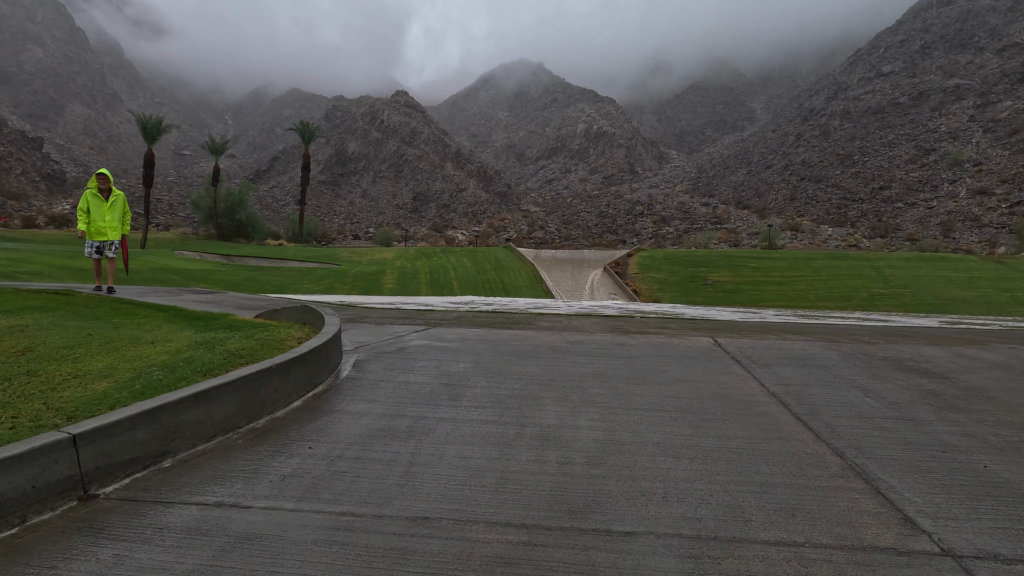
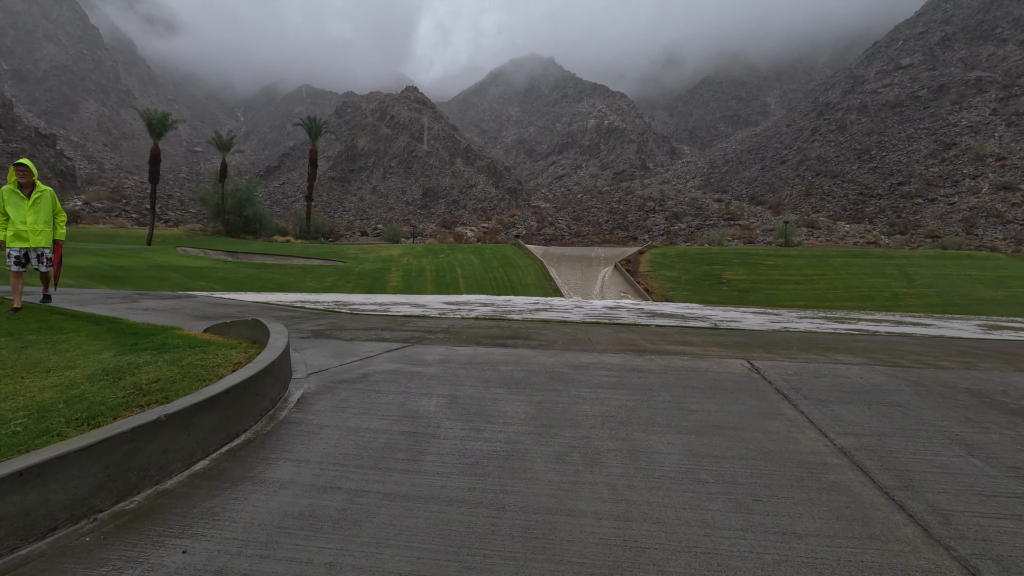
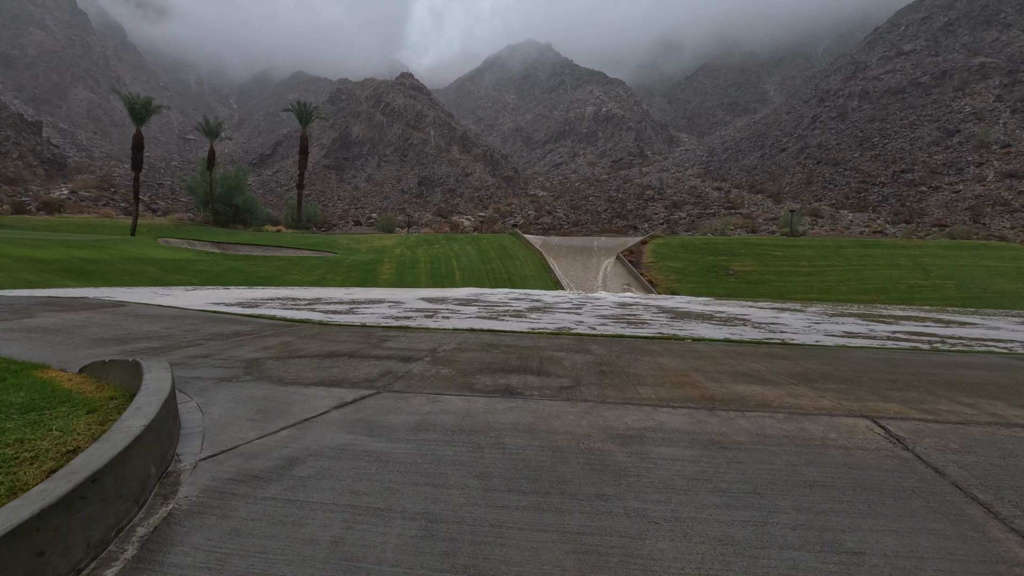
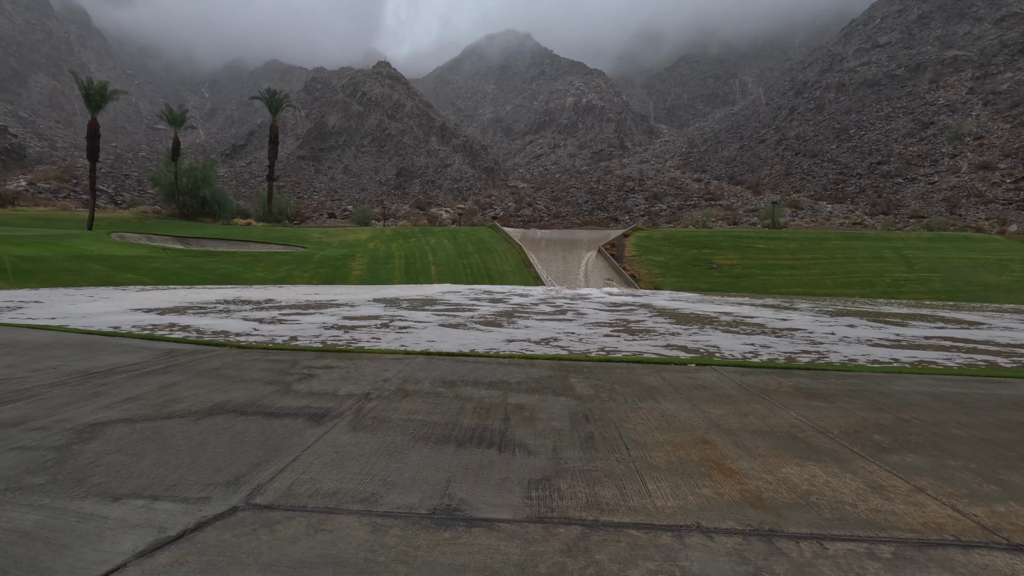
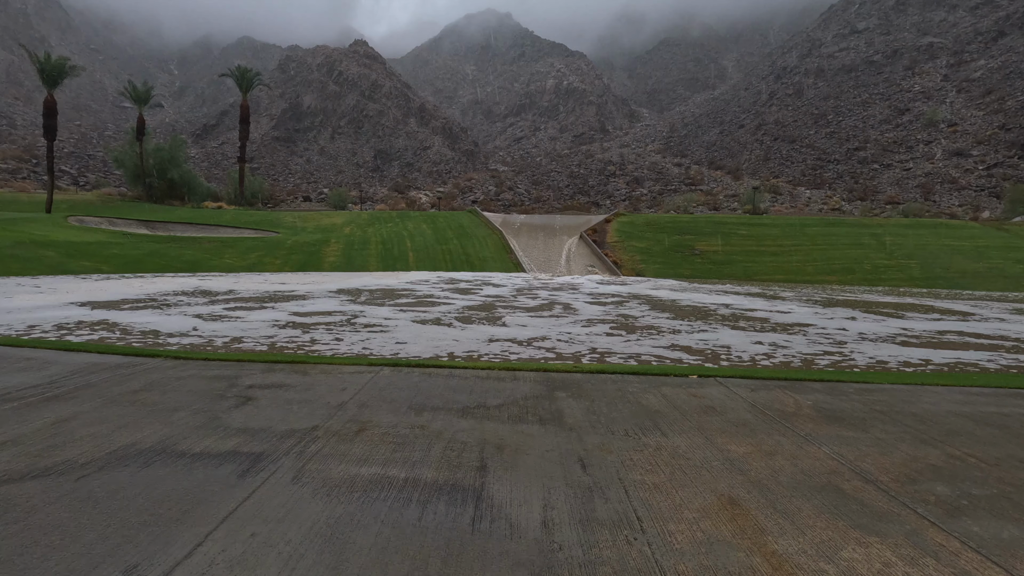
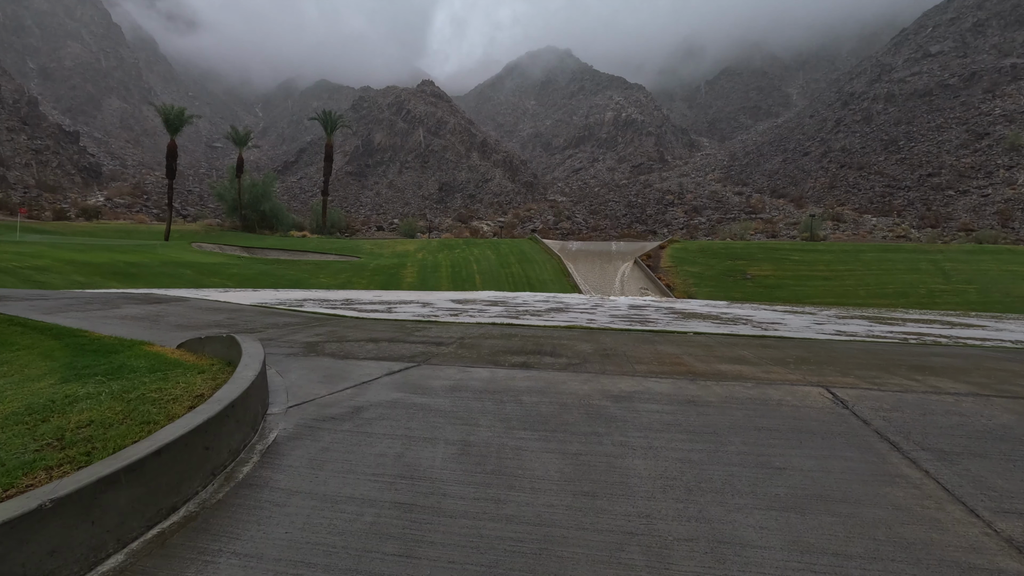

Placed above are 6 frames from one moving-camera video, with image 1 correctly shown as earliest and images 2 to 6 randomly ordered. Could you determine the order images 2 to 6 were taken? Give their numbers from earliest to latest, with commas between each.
2, 6, 3, 4, 5
